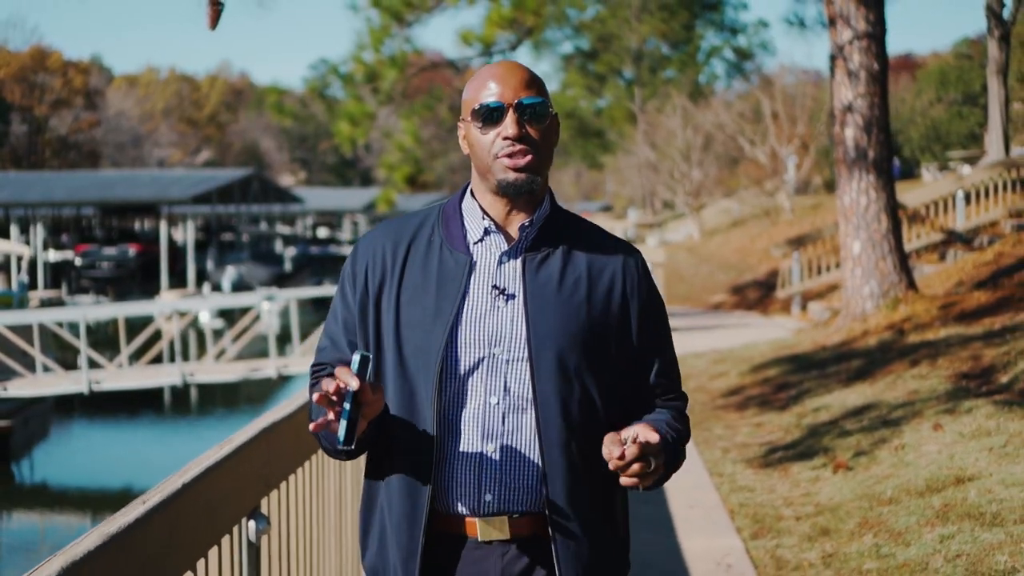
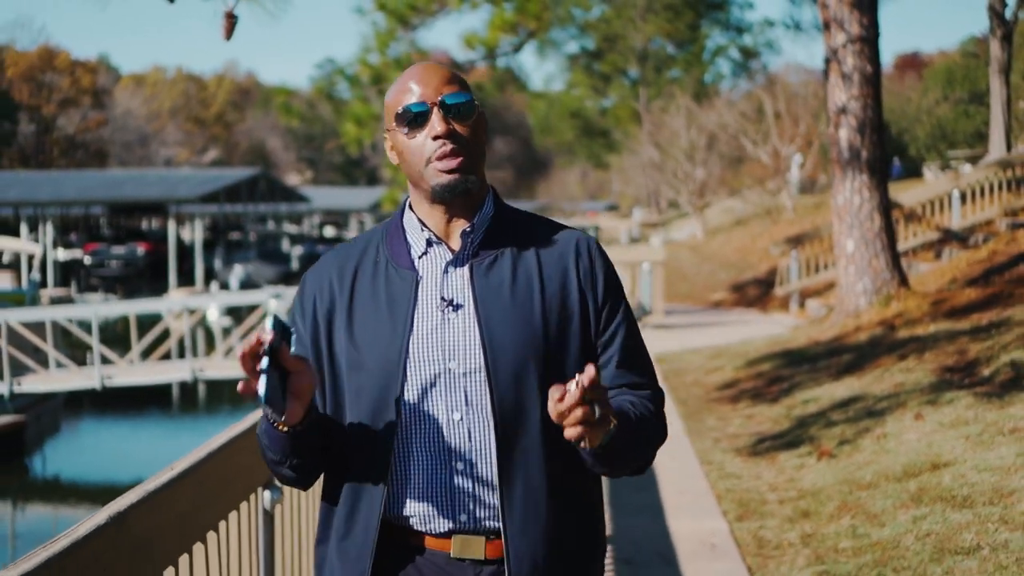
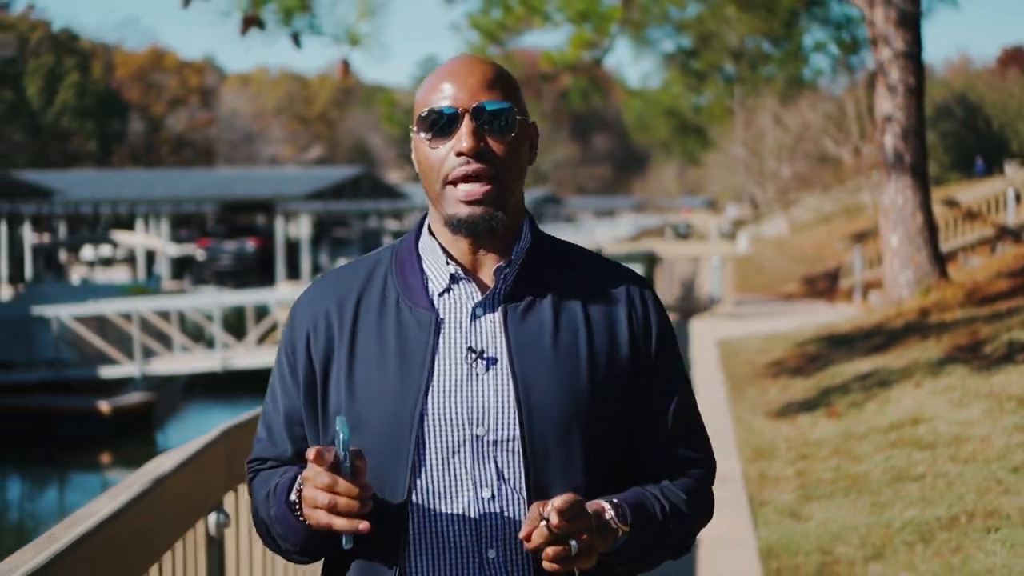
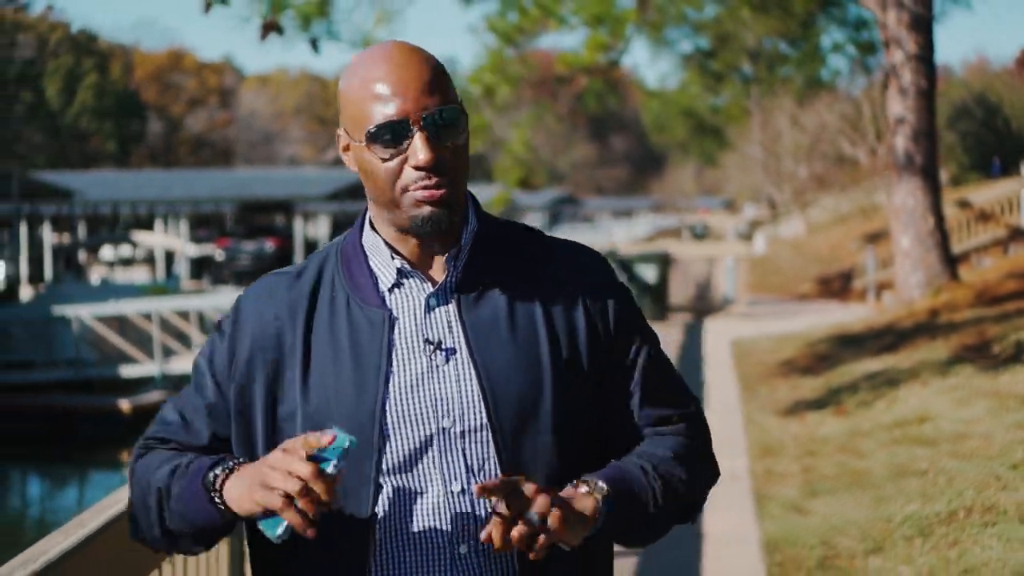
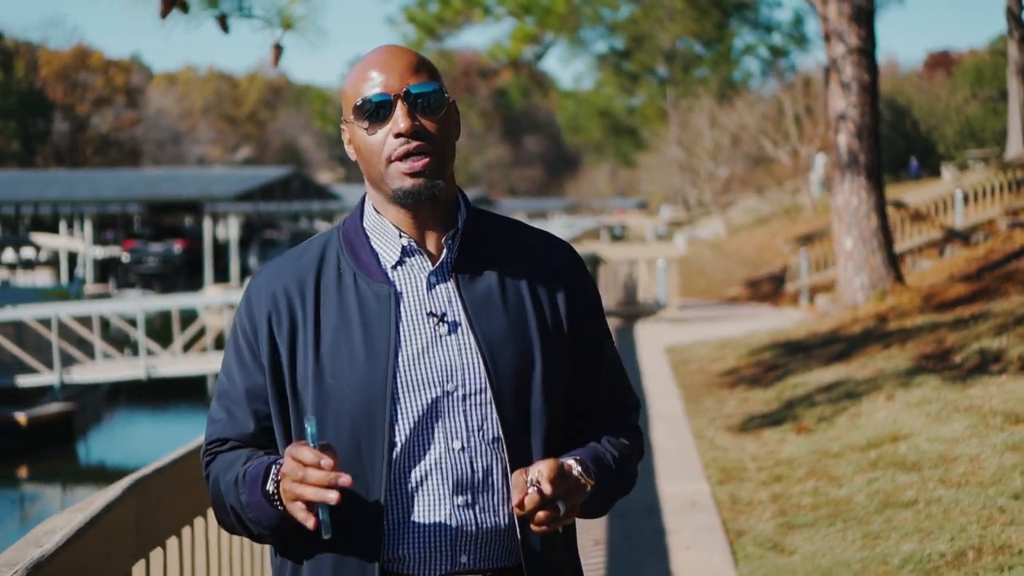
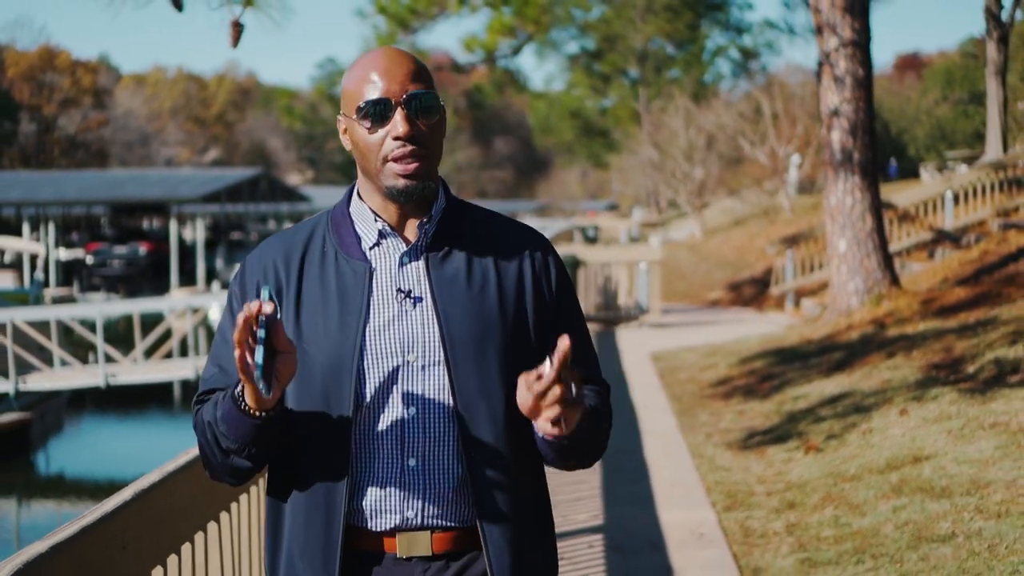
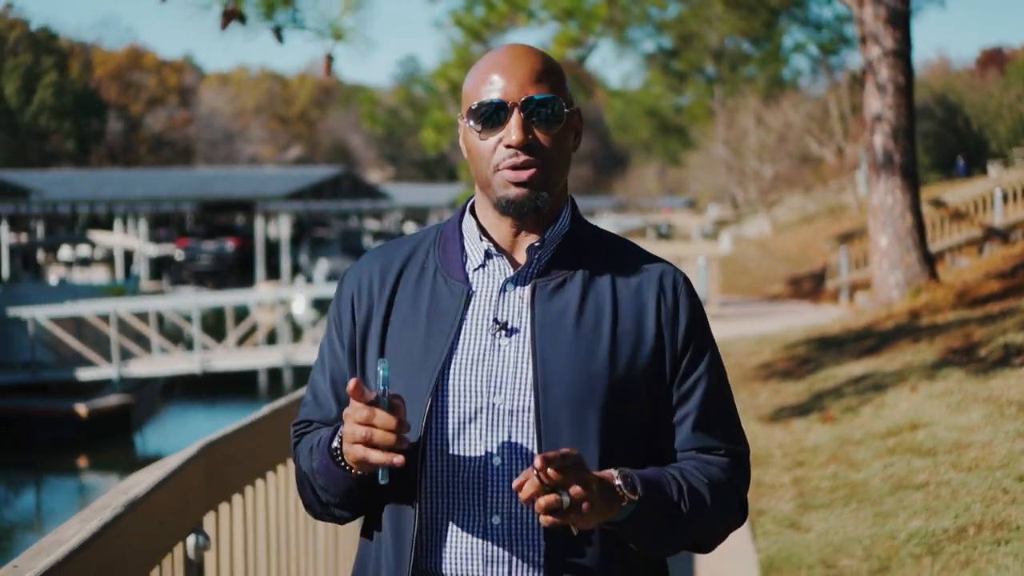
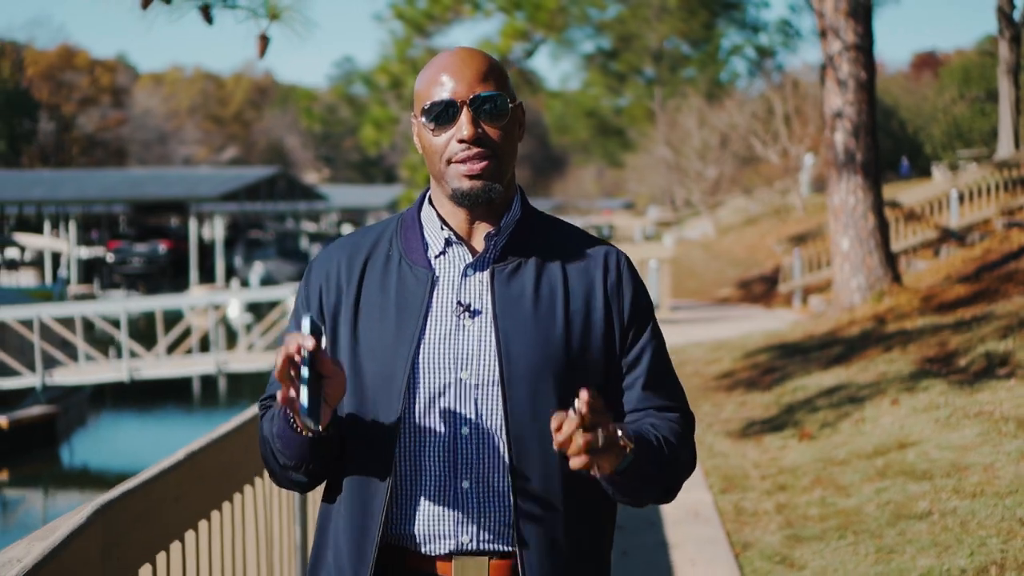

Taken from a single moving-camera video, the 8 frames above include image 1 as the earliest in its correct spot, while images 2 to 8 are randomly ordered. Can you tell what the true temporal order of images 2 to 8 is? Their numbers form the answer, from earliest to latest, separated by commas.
2, 6, 8, 5, 7, 3, 4
